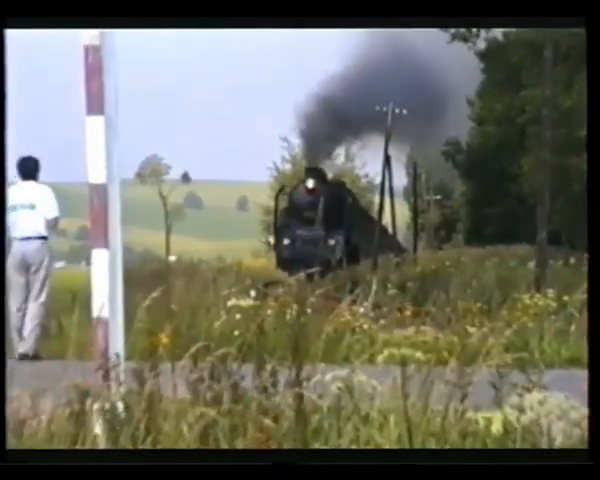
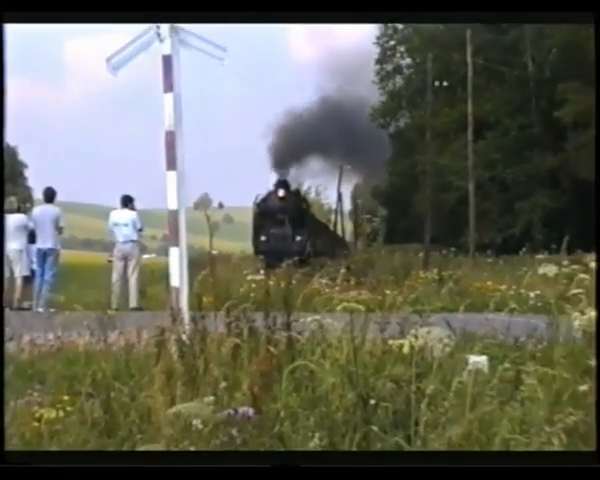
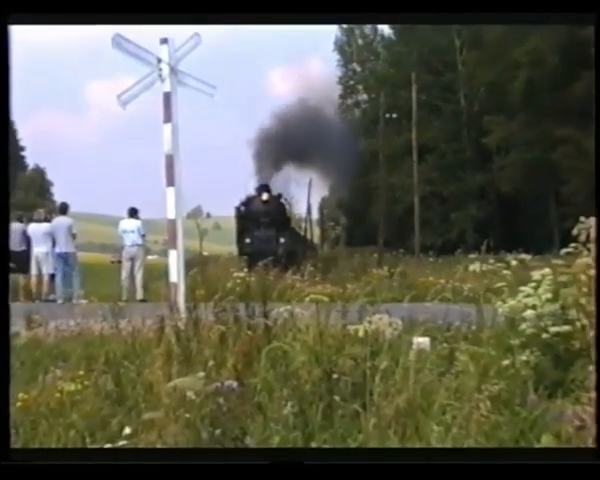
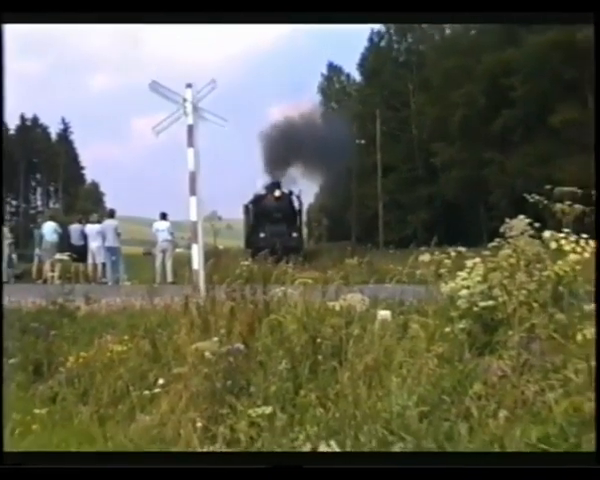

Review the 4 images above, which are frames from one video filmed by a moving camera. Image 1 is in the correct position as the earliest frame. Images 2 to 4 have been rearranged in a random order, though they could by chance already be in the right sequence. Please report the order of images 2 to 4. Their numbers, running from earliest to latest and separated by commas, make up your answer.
2, 3, 4
